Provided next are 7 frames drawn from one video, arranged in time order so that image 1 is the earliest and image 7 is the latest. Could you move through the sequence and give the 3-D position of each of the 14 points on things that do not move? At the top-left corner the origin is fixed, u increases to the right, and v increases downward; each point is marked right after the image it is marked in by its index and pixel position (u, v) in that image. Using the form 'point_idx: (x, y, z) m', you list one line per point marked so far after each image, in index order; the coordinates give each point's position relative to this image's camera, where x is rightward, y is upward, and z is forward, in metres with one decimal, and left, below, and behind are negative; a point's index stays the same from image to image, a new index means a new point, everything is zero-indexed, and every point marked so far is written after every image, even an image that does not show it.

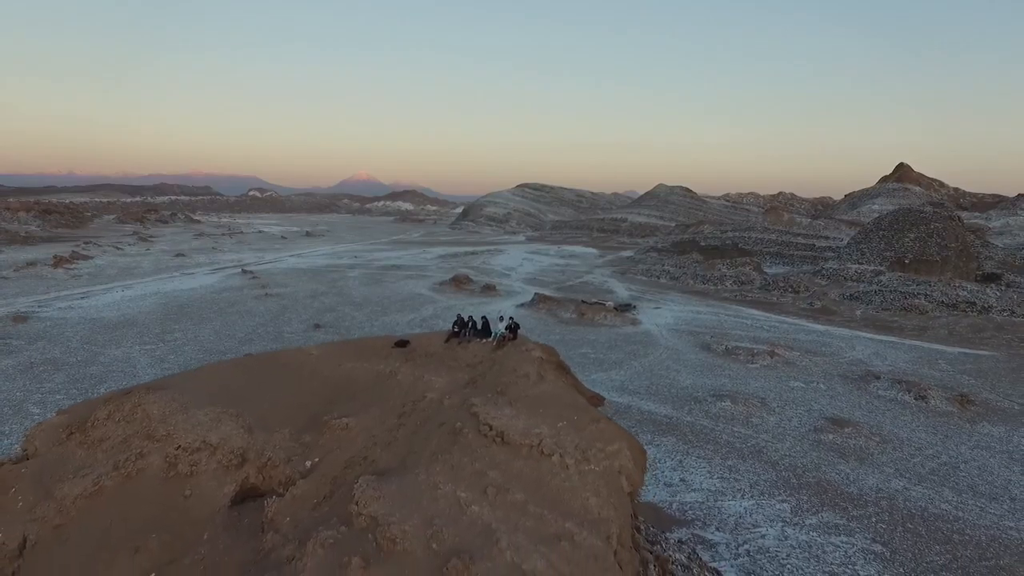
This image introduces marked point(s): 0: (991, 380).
0: (+8.0, -1.5, +10.2) m
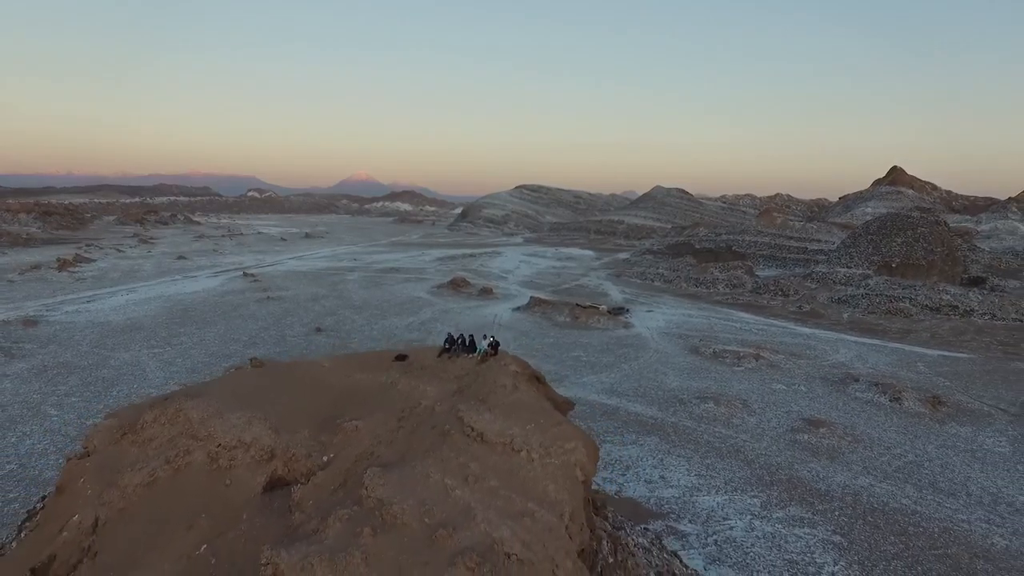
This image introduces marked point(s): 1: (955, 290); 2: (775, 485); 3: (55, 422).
0: (+7.9, -1.6, +10.7) m
1: (+12.5, -0.1, +17.3) m
2: (+2.7, -2.0, +6.3) m
3: (-5.9, -1.7, +7.9) m
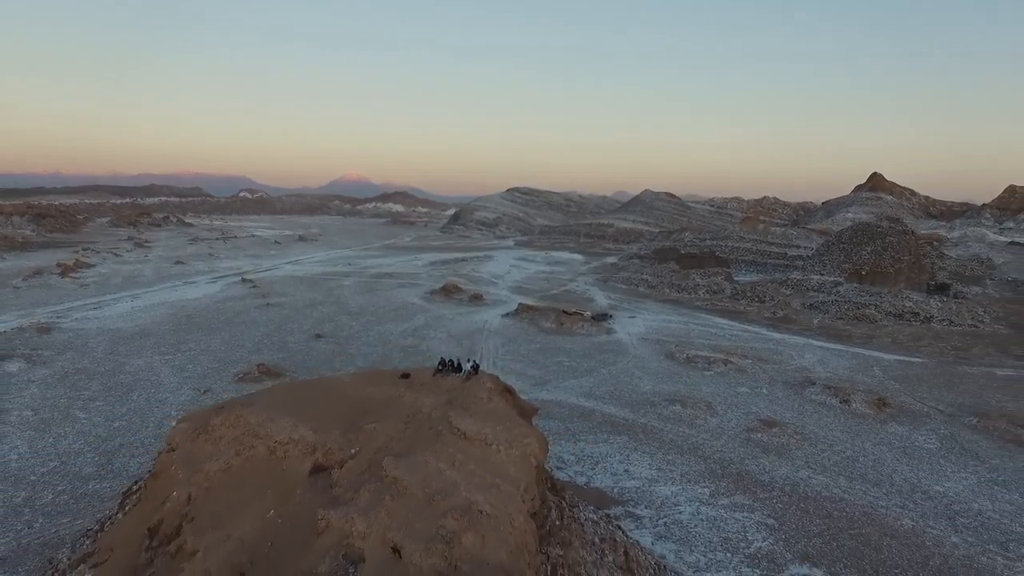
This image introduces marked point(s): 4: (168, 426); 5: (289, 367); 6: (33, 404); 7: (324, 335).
0: (+7.6, -1.8, +11.7) m
1: (+12.2, -0.3, +18.4) m
2: (+2.5, -2.2, +7.2) m
3: (-6.1, -1.9, +8.7) m
4: (-4.8, -1.9, +8.6) m
5: (-4.3, -1.5, +11.7) m
6: (-7.4, -1.8, +9.5) m
7: (-4.7, -1.2, +15.2) m
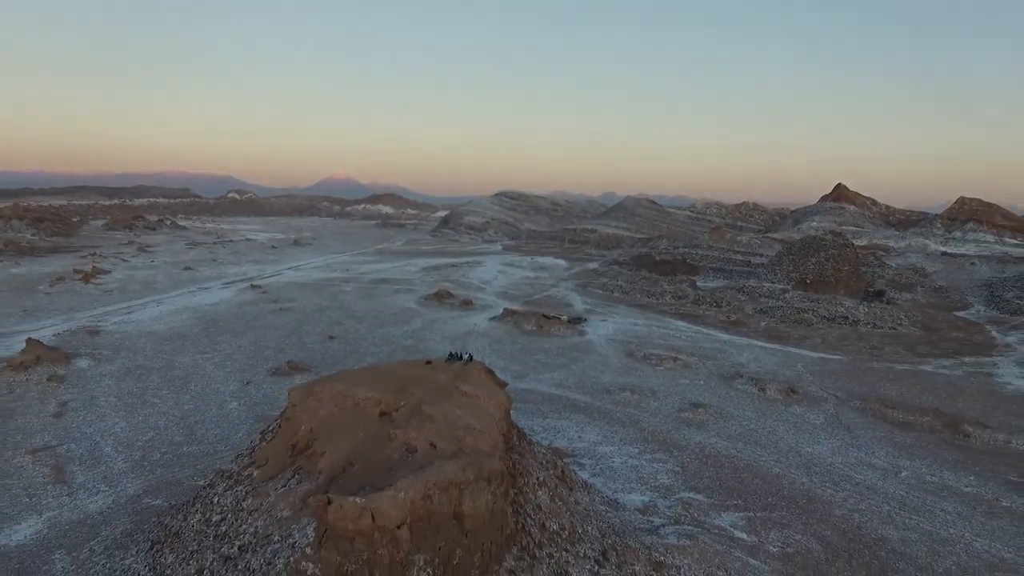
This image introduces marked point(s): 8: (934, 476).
0: (+7.3, -2.1, +14.3) m
1: (+11.7, -0.5, +21.2) m
2: (+2.2, -2.4, +9.8) m
3: (-6.4, -2.2, +11.2) m
4: (-5.1, -2.2, +11.0) m
5: (-4.6, -1.8, +14.1) m
6: (-7.7, -2.0, +11.9) m
7: (-5.1, -1.4, +17.6) m
8: (+6.1, -2.7, +8.9) m
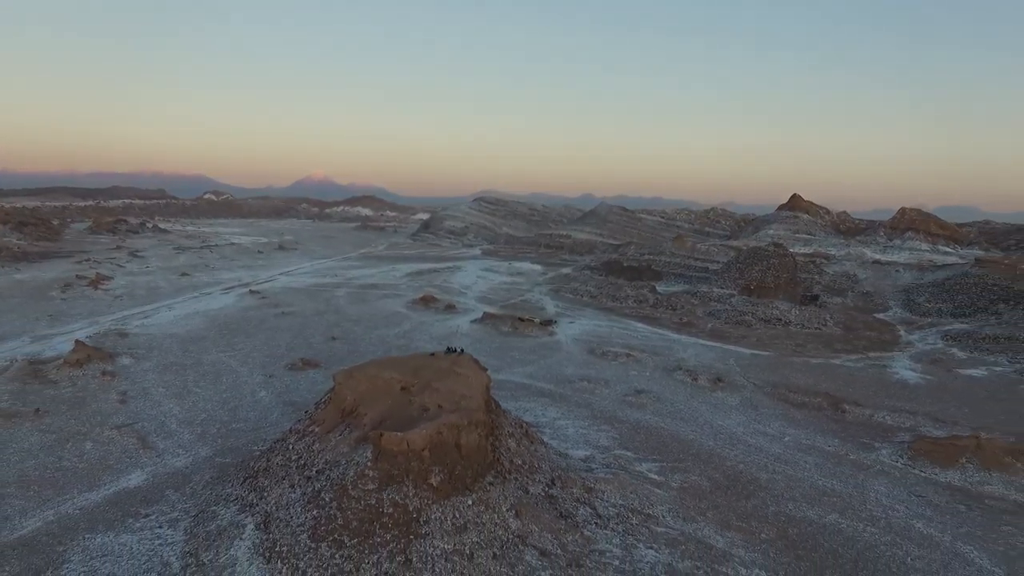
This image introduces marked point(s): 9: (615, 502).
0: (+6.7, -2.3, +17.3) m
1: (+10.9, -0.7, +24.3) m
2: (+1.8, -2.7, +12.6) m
3: (-6.9, -2.4, +13.7) m
4: (-5.6, -2.4, +13.6) m
5: (-5.2, -2.0, +16.7) m
6: (-8.2, -2.3, +14.4) m
7: (-5.8, -1.6, +20.2) m
8: (+5.7, -2.9, +11.9) m
9: (+1.4, -2.9, +8.4) m
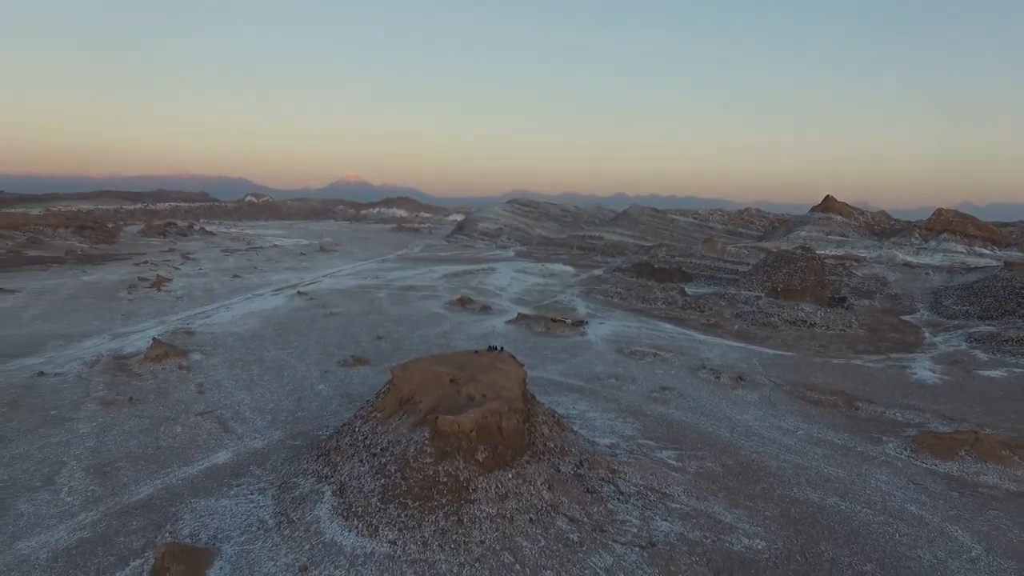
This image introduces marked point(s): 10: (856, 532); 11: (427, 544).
0: (+7.7, -2.4, +18.2) m
1: (+12.3, -0.8, +25.0) m
2: (+2.6, -2.8, +13.7) m
3: (-6.0, -2.5, +15.3) m
4: (-4.8, -2.5, +15.1) m
5: (-4.2, -2.1, +18.2) m
6: (-7.4, -2.4, +16.1) m
7: (-4.6, -1.7, +21.7) m
8: (+6.4, -3.0, +12.8) m
9: (+1.9, -3.0, +9.5) m
10: (+4.9, -3.5, +8.8) m
11: (-1.0, -3.0, +7.3) m
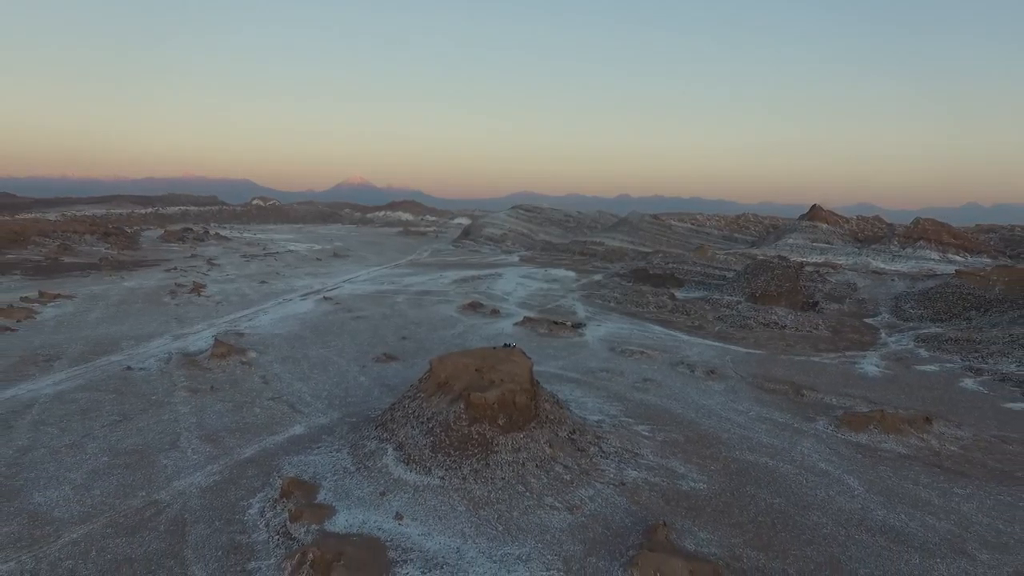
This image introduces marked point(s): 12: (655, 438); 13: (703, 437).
0: (+8.0, -2.6, +21.4) m
1: (+12.6, -1.1, +28.1) m
2: (+2.8, -3.0, +16.9) m
3: (-5.8, -2.8, +18.5) m
4: (-4.5, -2.8, +18.4) m
5: (-3.9, -2.4, +21.5) m
6: (-7.1, -2.6, +19.3) m
7: (-4.3, -2.0, +25.0) m
8: (+6.7, -3.3, +16.0) m
9: (+2.1, -3.3, +12.7) m
10: (+5.1, -3.7, +11.9) m
11: (-0.8, -3.3, +10.5) m
12: (+3.2, -3.4, +13.7) m
13: (+4.4, -3.4, +14.1) m
